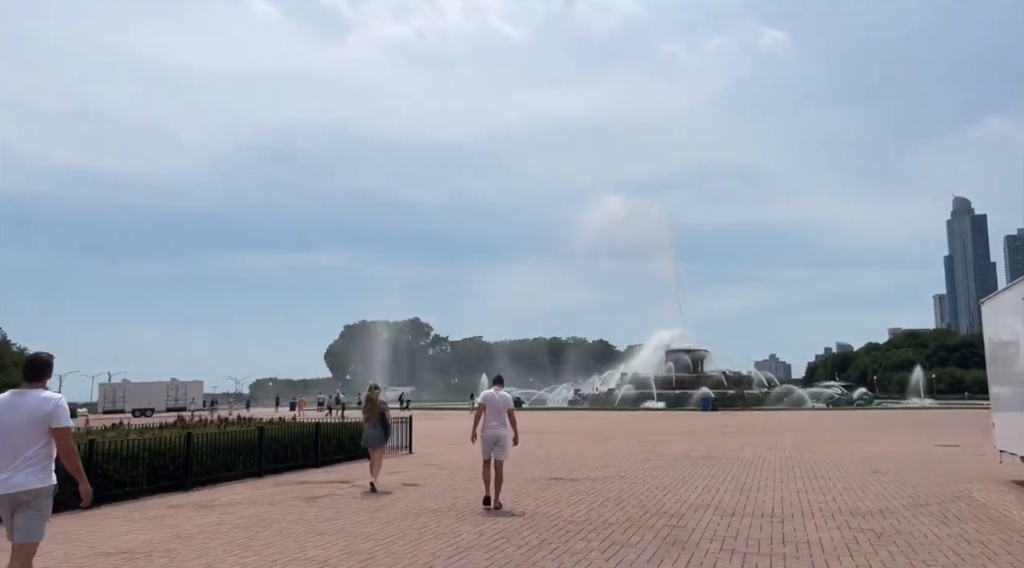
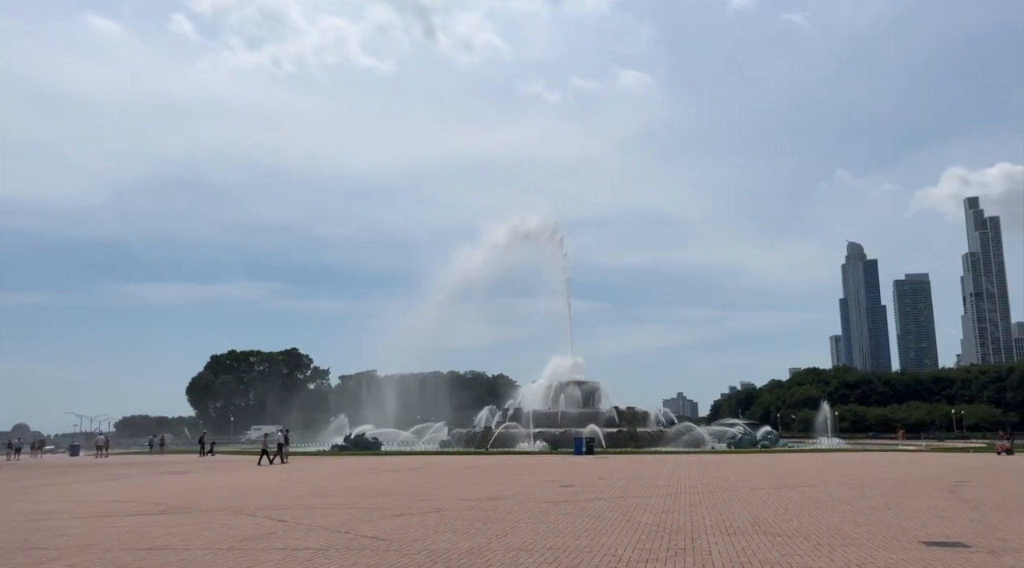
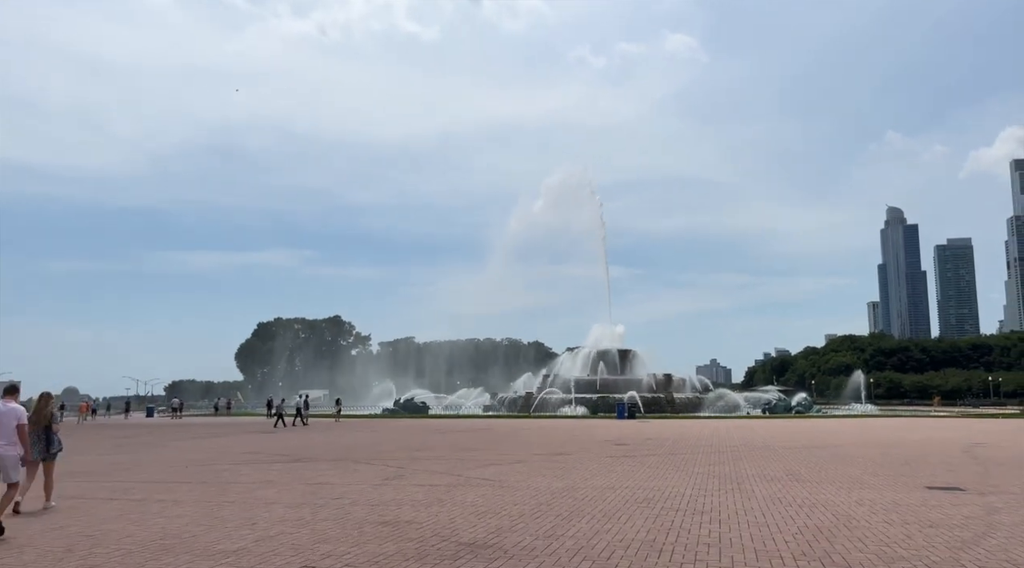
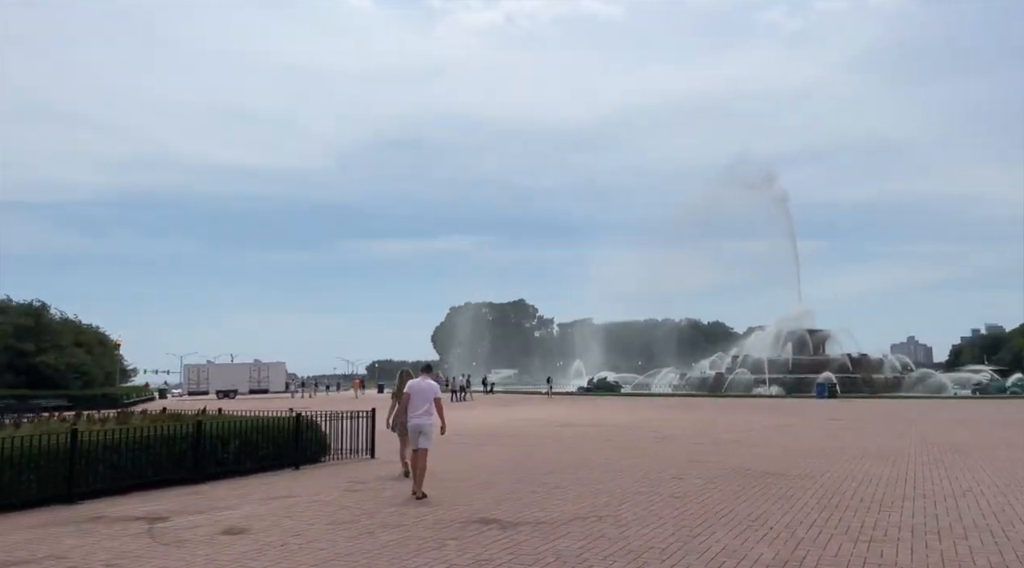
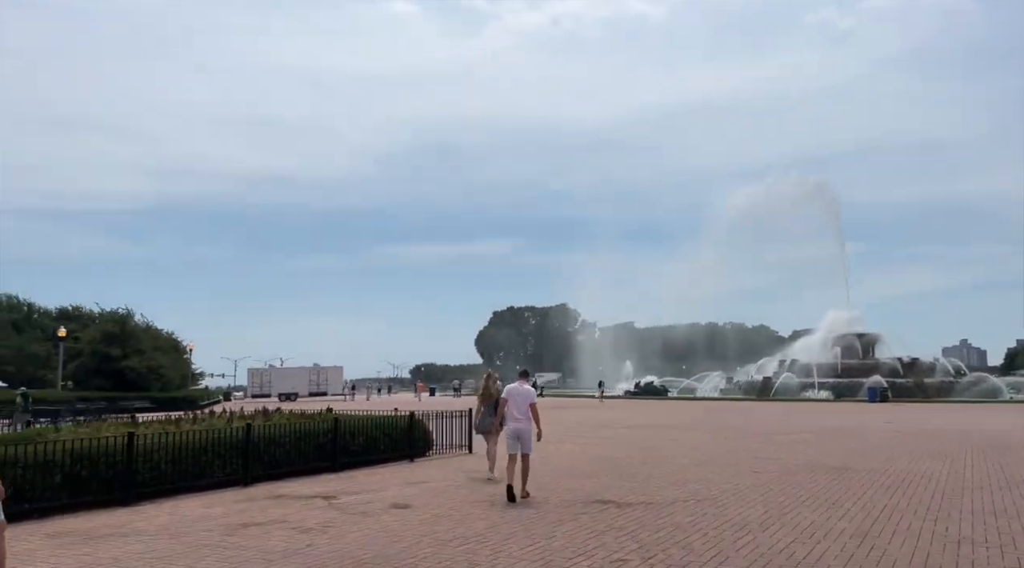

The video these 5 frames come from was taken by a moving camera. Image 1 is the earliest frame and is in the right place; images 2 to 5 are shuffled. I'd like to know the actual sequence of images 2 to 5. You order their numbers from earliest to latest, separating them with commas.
5, 4, 3, 2
